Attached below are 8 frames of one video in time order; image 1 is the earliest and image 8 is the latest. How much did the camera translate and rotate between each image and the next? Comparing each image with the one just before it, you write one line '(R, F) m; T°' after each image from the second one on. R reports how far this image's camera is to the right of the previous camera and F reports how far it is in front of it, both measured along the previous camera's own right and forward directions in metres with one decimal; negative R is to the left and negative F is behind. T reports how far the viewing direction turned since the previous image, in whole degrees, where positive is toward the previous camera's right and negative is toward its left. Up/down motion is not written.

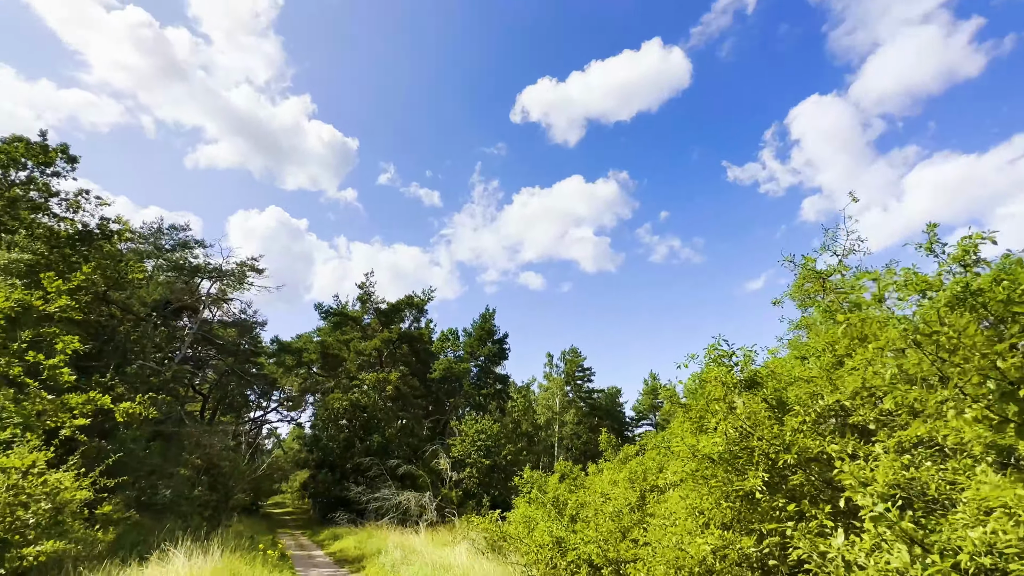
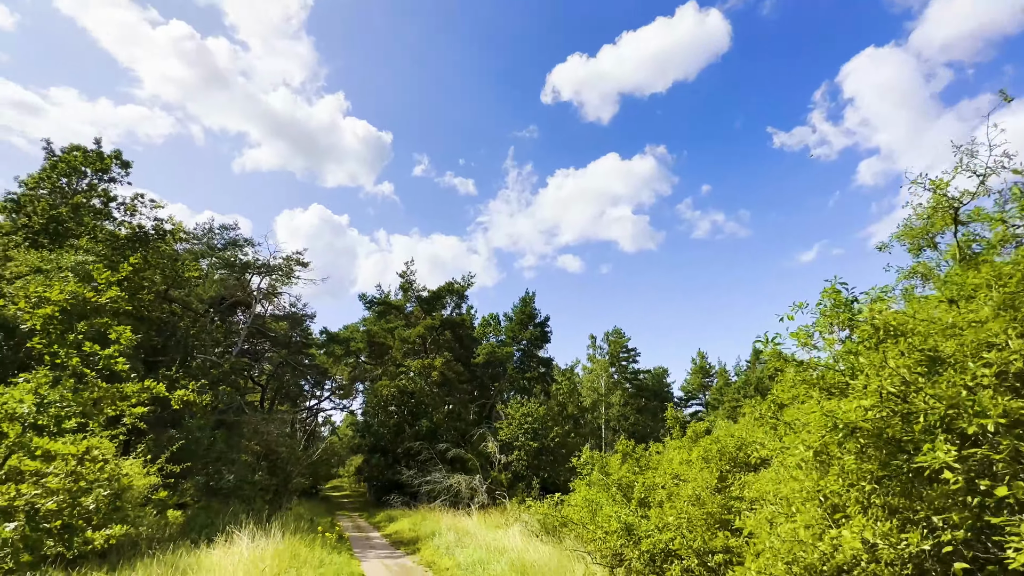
(-0.1, +0.4) m; -5°
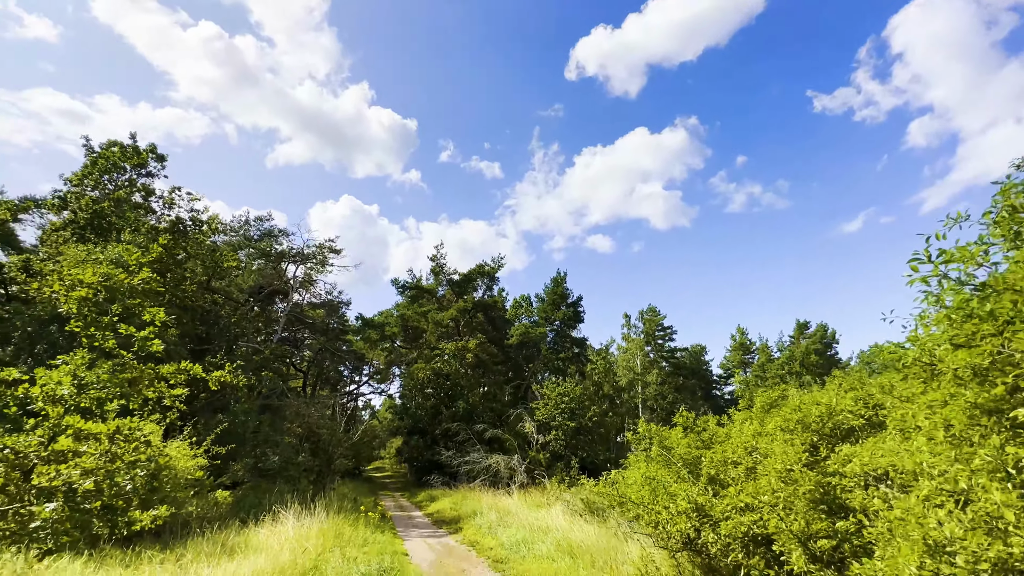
(-0.1, +0.5) m; -4°
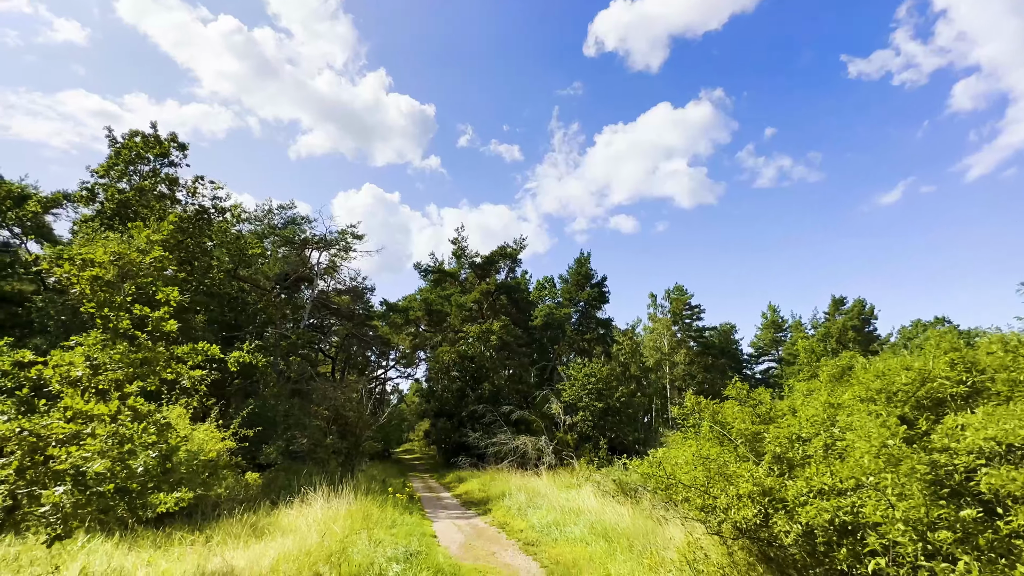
(0.0, +0.5) m; -3°
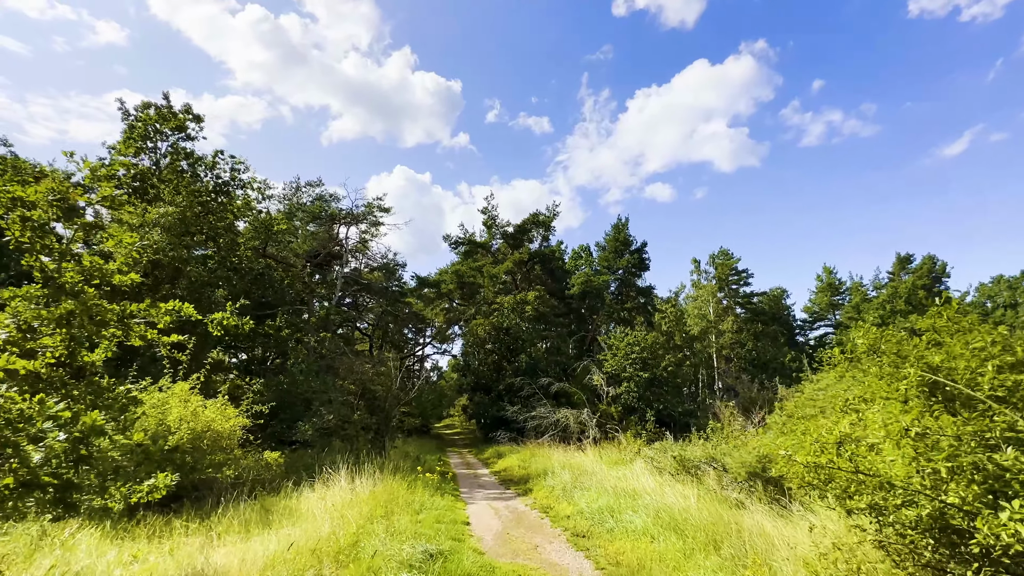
(0.0, +1.5) m; -4°
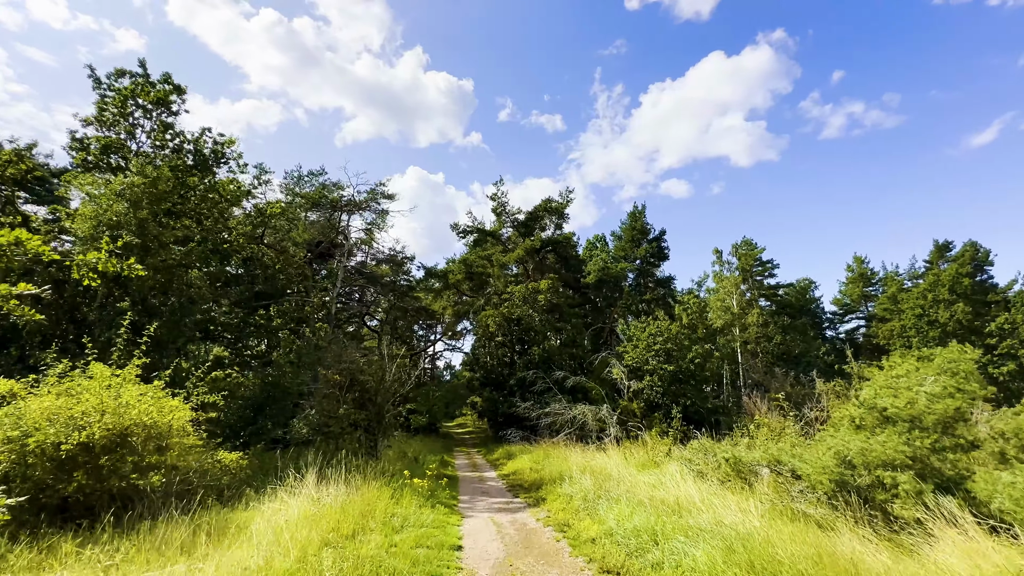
(+0.1, +1.9) m; -2°
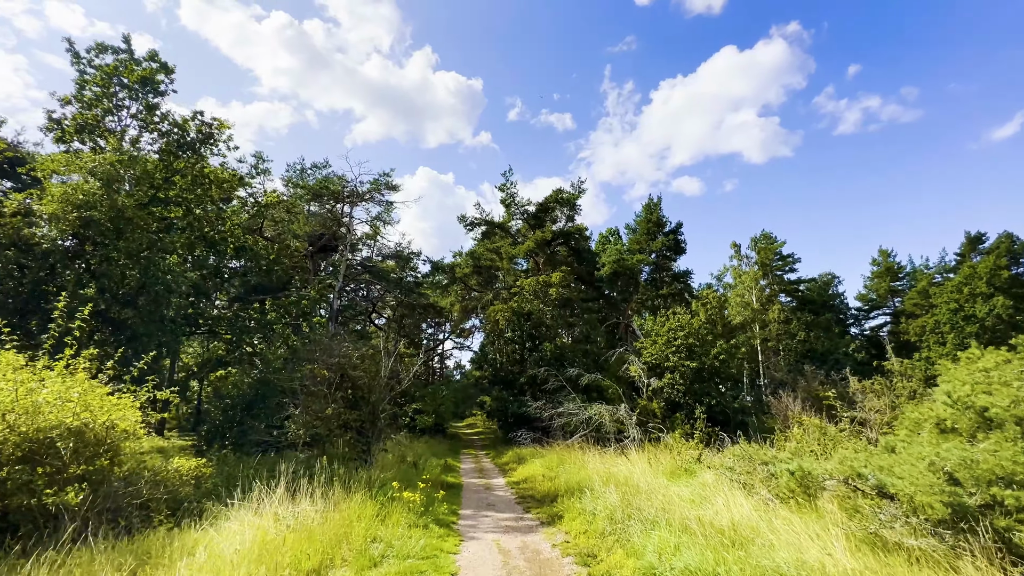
(0.0, +1.4) m; -1°
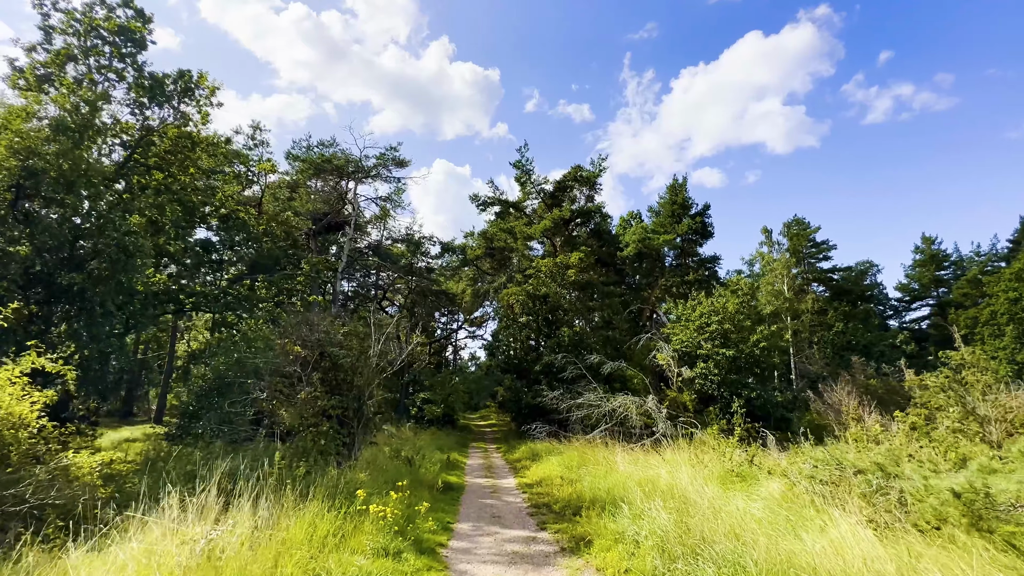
(+0.1, +2.0) m; -2°
